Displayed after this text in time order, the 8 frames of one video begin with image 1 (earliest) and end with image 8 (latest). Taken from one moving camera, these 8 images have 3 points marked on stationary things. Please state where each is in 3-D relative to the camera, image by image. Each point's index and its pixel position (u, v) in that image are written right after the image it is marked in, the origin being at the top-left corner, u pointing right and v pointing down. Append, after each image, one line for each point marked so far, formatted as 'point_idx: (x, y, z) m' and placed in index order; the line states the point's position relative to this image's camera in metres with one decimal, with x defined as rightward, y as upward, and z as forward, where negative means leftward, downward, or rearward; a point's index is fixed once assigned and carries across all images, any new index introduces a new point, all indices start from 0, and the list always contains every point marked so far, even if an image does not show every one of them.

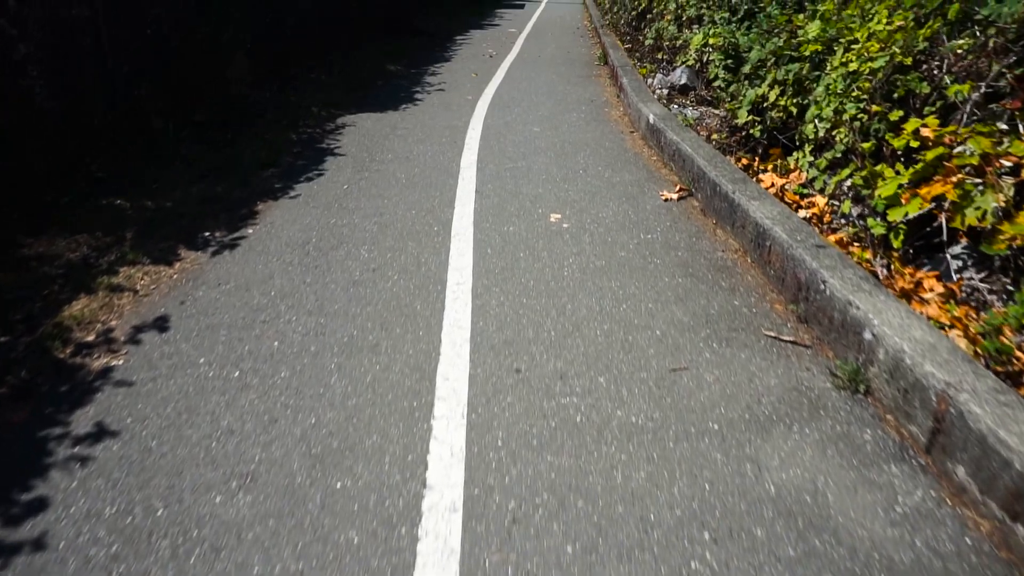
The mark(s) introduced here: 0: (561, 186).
0: (+0.4, +0.9, +6.2) m
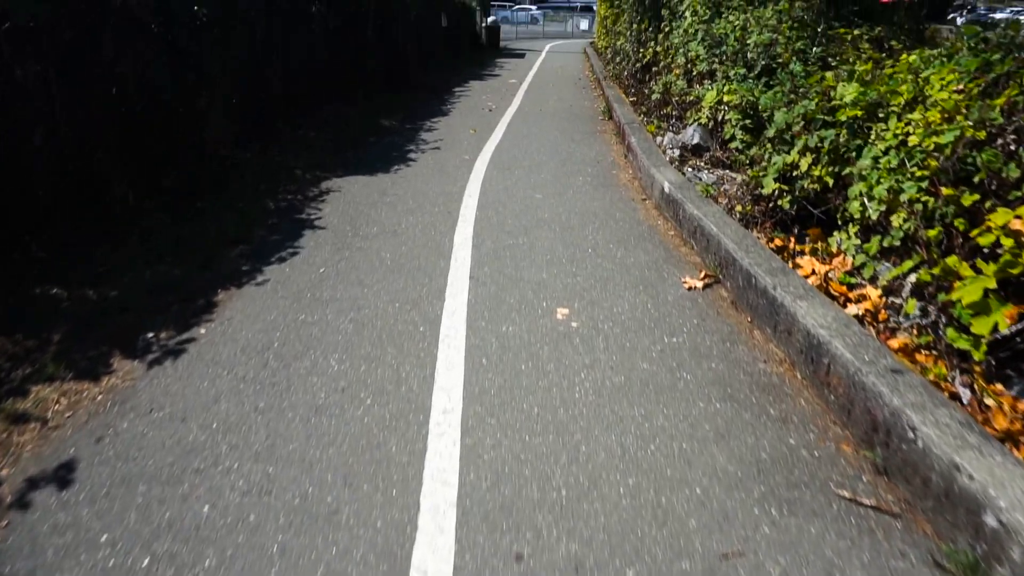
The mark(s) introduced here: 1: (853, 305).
0: (+0.4, +0.1, +5.4) m
1: (+2.1, -0.1, +4.5) m
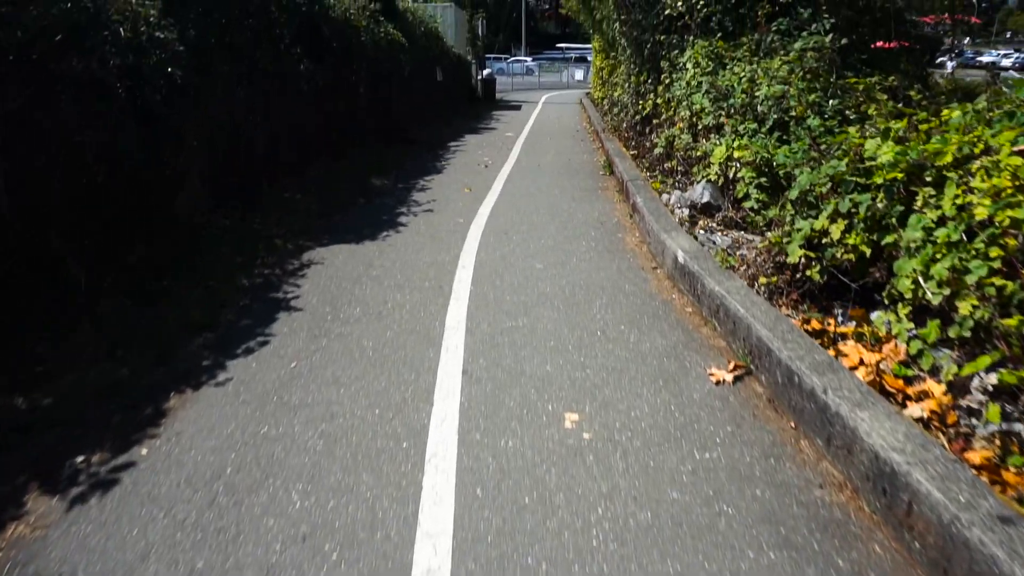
0: (+0.4, -0.5, +4.7) m
1: (+2.1, -0.6, +3.8) m
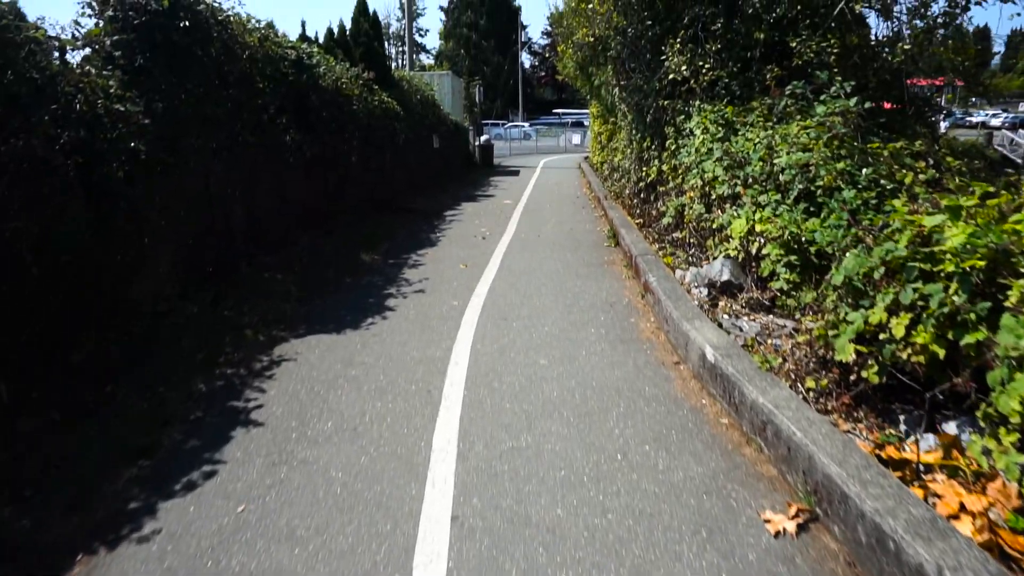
0: (+0.4, -1.1, +3.7) m
1: (+2.2, -1.2, +2.9) m
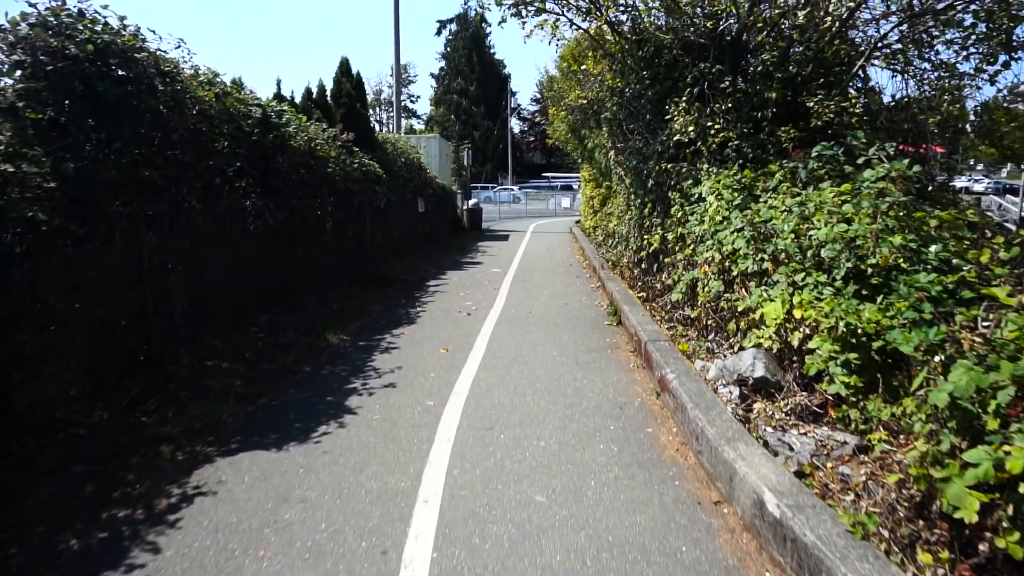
0: (+0.4, -1.6, +2.3) m
1: (+2.1, -1.6, +1.4) m
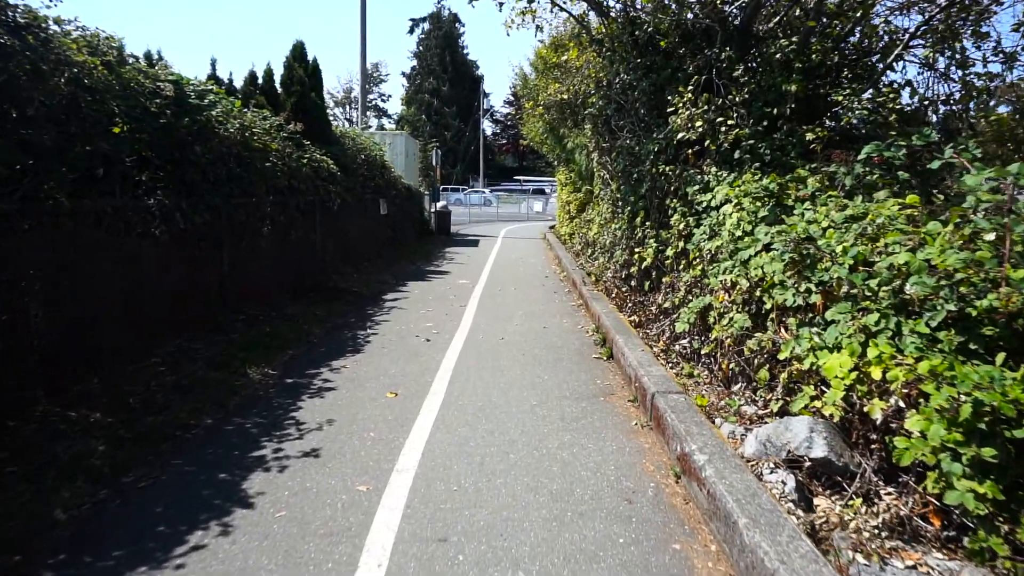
0: (+0.3, -1.9, +0.4) m
1: (+2.1, -1.9, -0.4) m
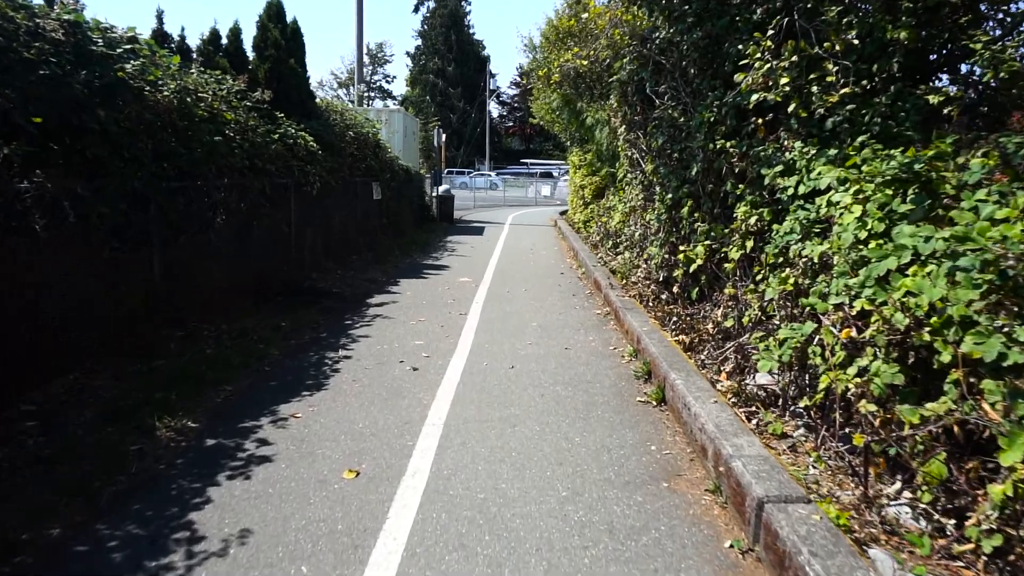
0: (+0.4, -2.2, -1.9) m
1: (+2.1, -2.3, -2.7) m
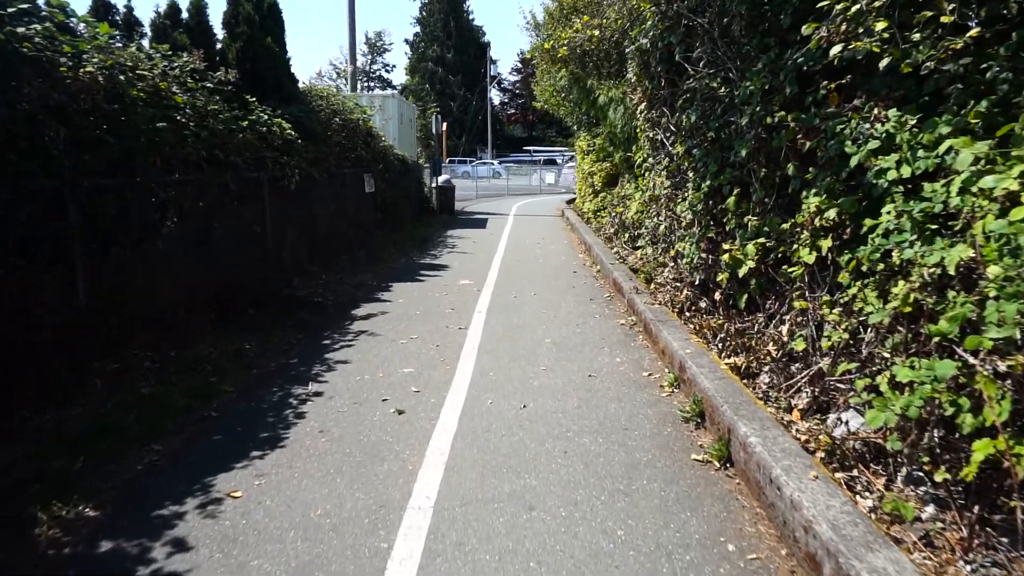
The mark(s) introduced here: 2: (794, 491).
0: (+0.4, -2.5, -3.4) m
1: (+2.2, -2.5, -4.2) m
2: (+1.4, -1.0, +3.6) m
